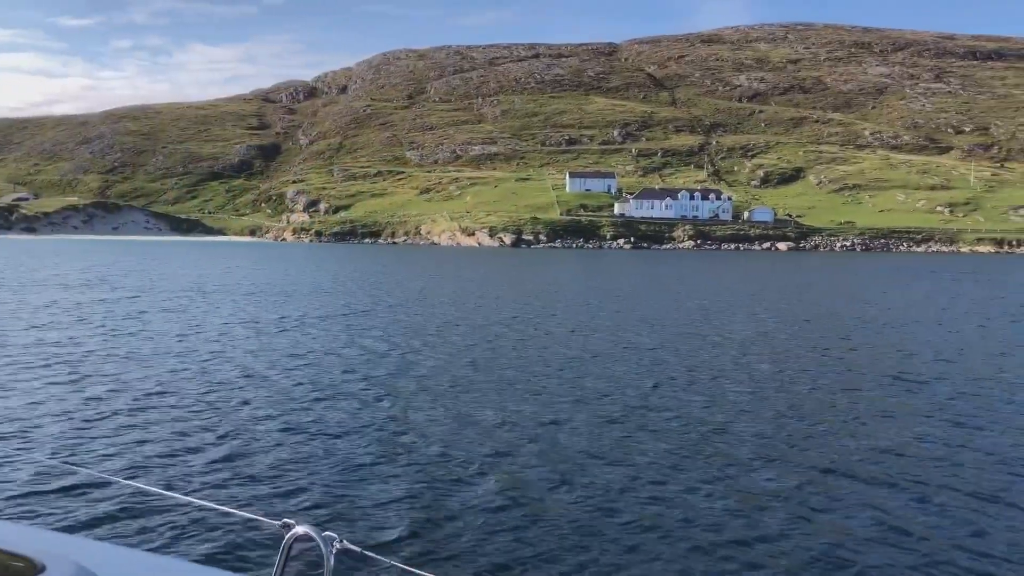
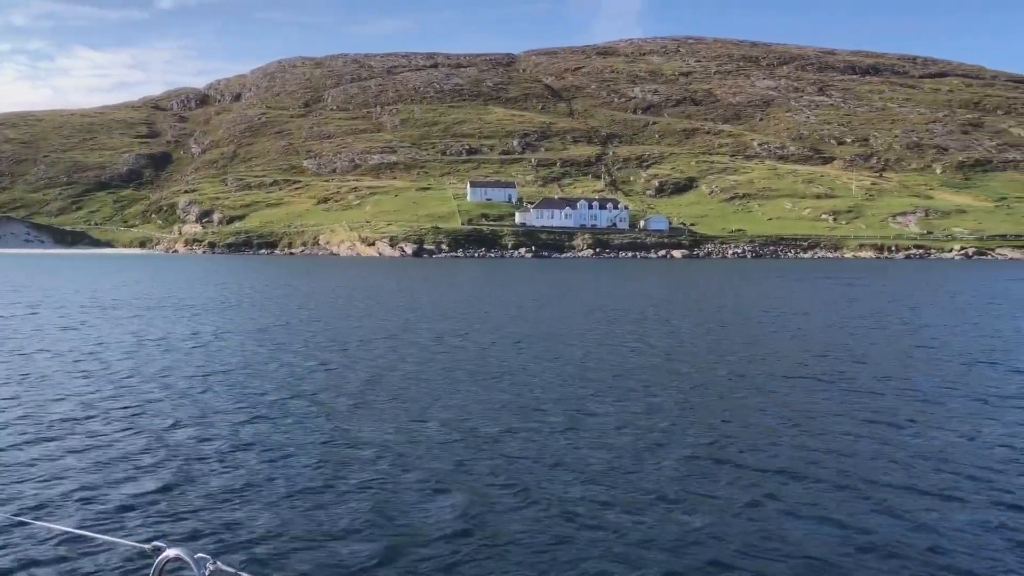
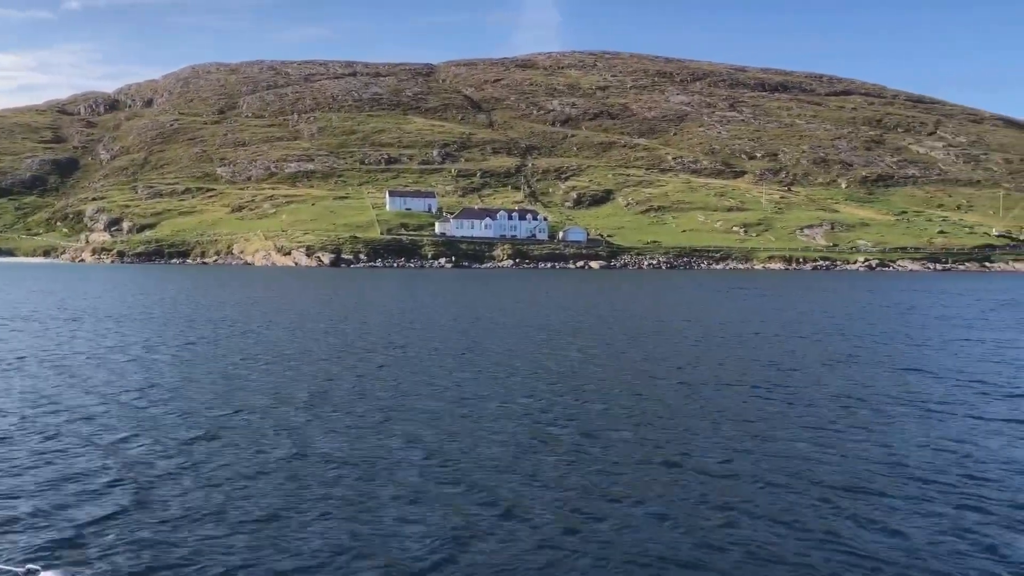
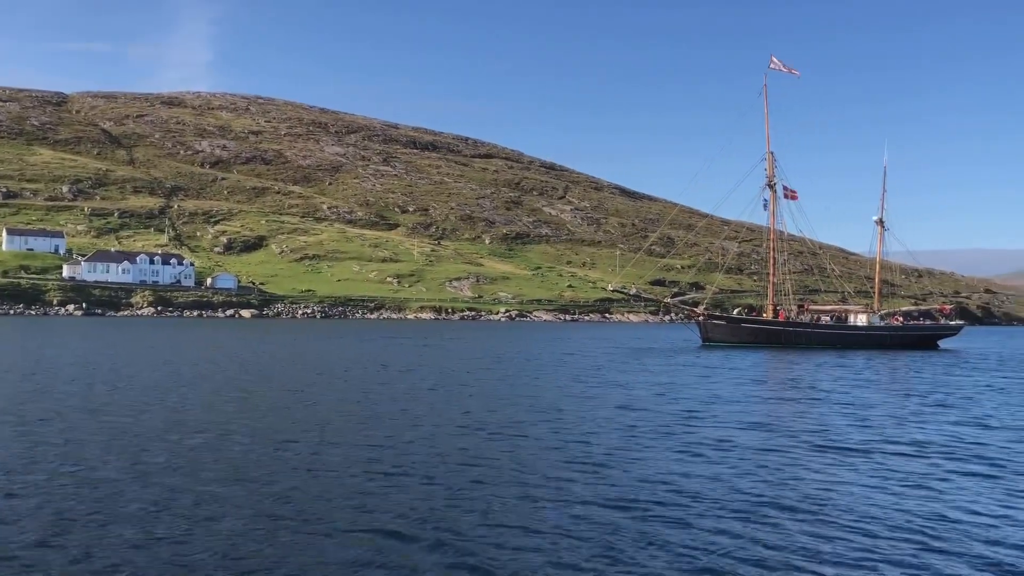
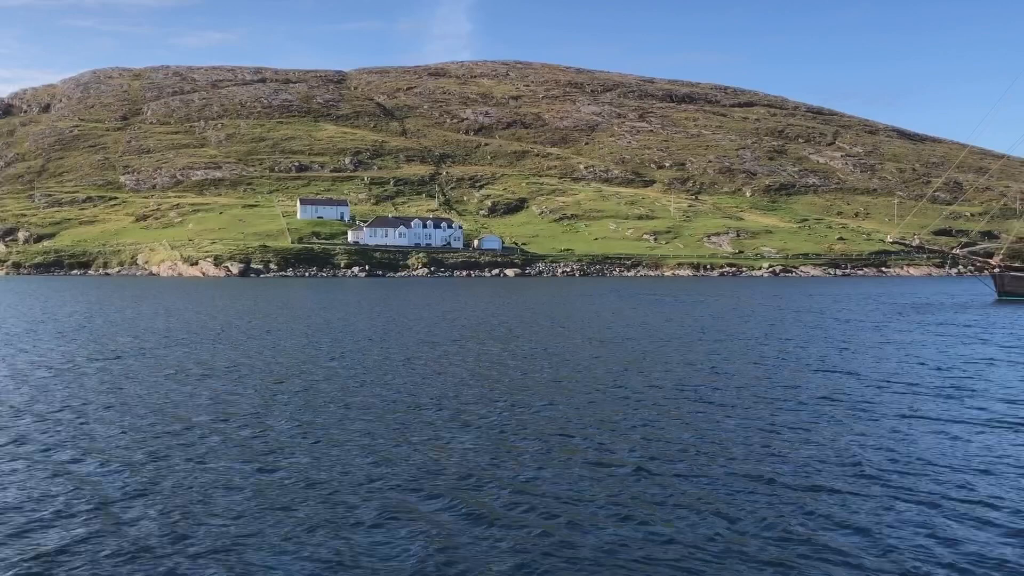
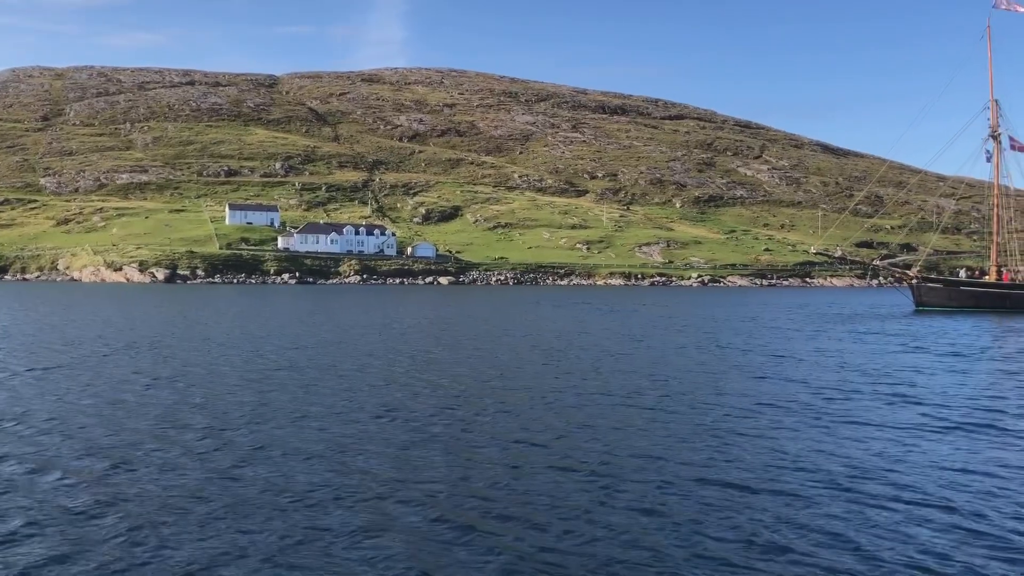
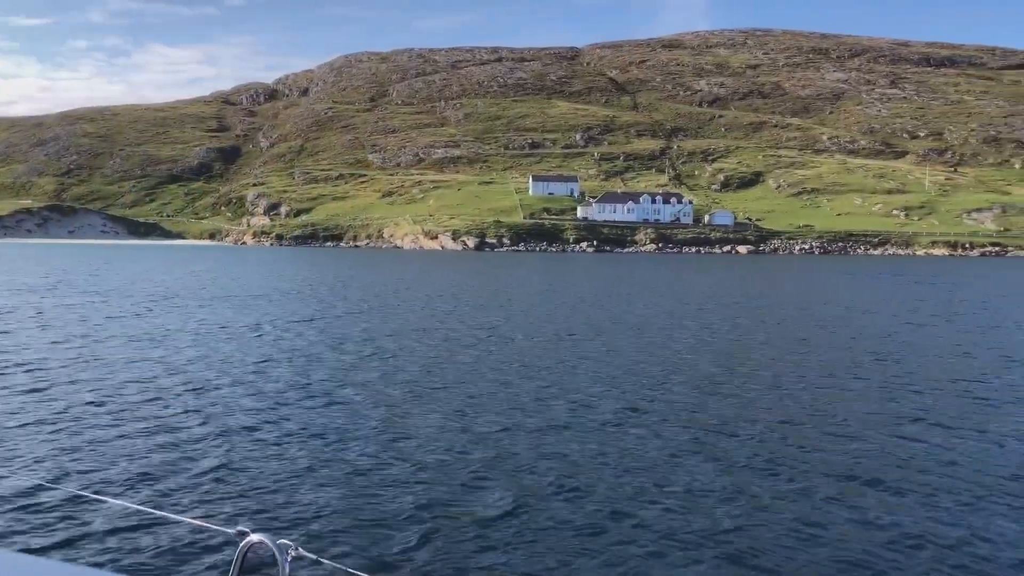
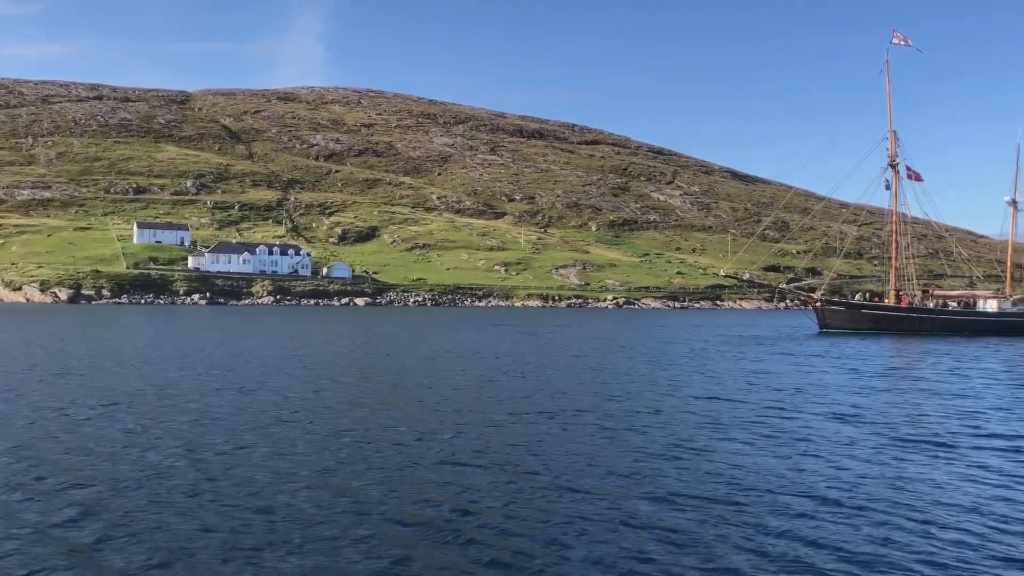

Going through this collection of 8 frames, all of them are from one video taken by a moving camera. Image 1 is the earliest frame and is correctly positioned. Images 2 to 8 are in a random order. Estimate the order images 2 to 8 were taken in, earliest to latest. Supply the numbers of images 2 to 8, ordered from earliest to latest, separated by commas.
7, 2, 3, 5, 6, 8, 4
